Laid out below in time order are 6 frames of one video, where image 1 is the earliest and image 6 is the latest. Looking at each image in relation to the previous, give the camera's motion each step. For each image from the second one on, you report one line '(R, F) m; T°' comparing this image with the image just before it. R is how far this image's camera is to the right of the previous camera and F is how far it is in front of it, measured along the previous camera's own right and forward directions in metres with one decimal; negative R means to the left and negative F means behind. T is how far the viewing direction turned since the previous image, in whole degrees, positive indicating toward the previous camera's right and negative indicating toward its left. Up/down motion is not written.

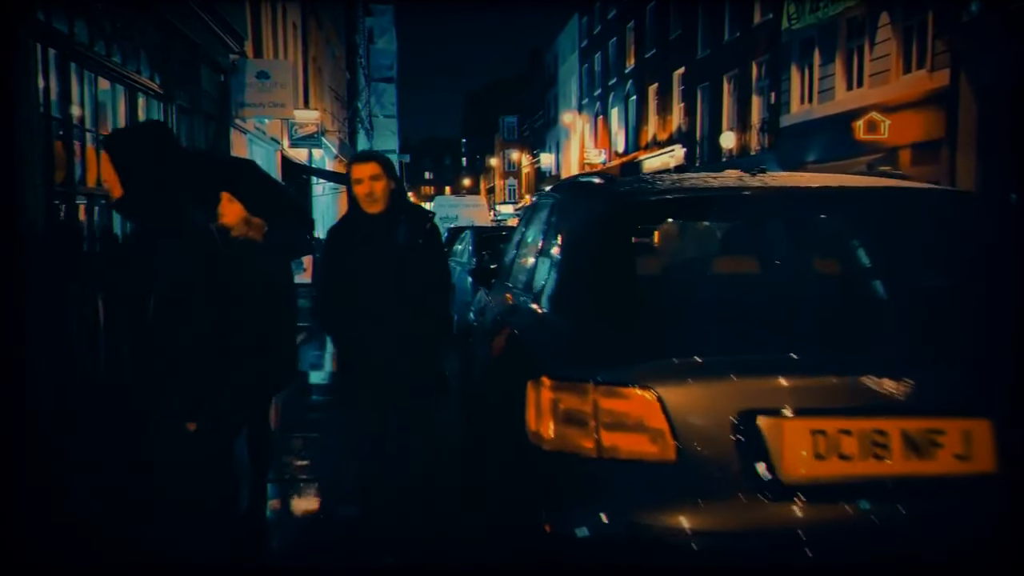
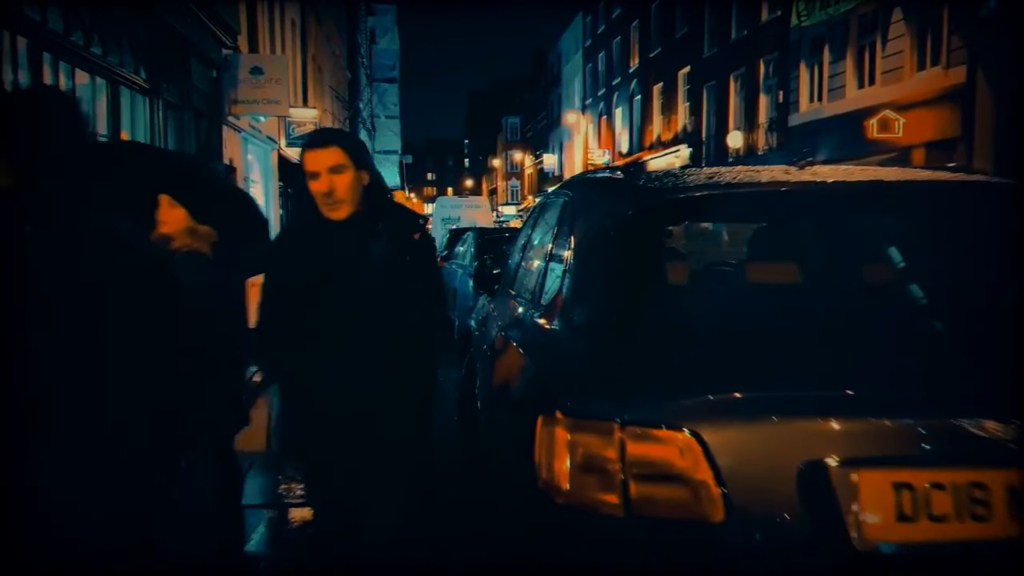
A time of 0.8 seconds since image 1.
(0.0, +0.4) m; 0°
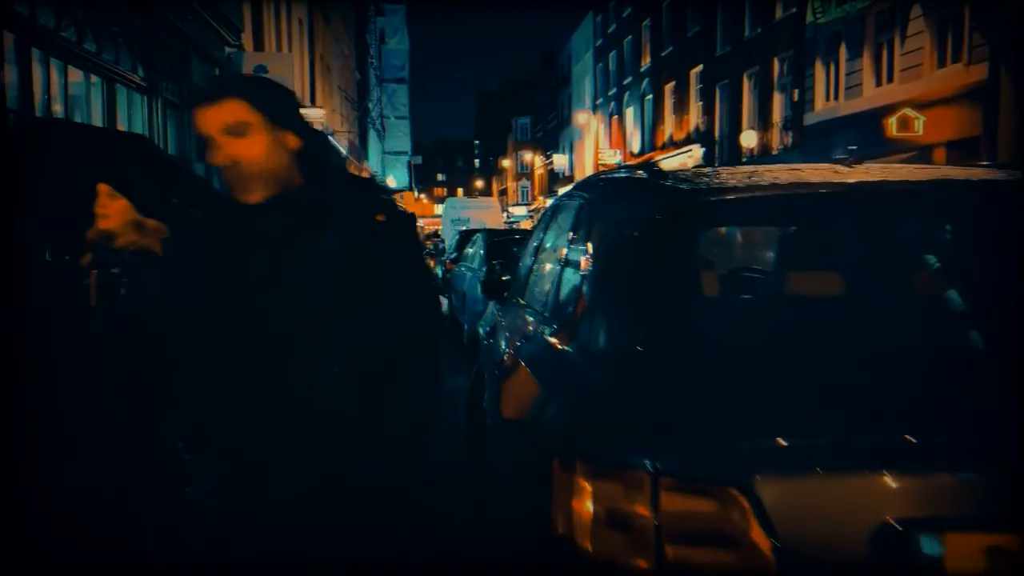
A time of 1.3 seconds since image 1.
(0.0, +0.3) m; -1°
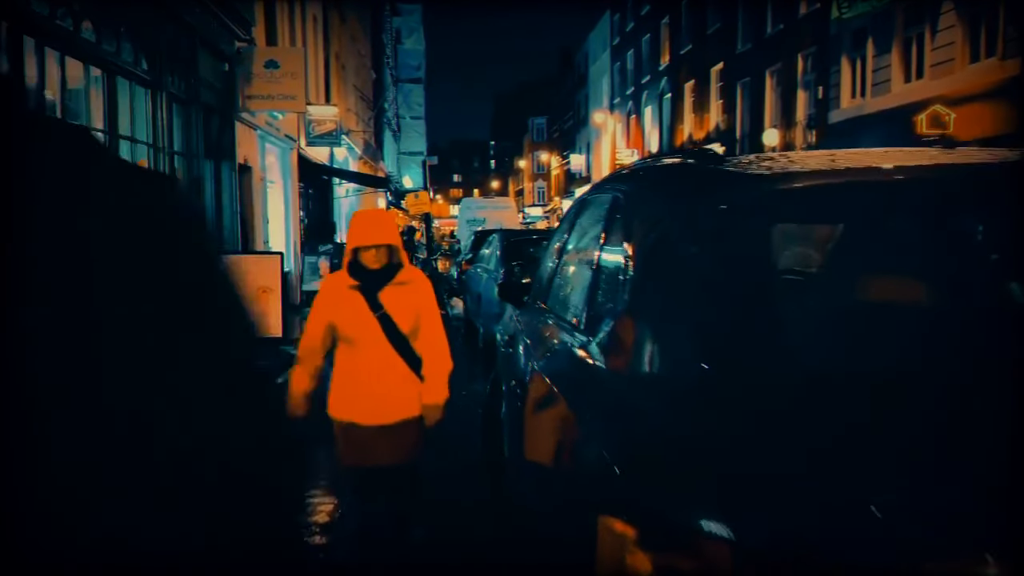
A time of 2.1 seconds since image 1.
(0.0, +0.3) m; -1°
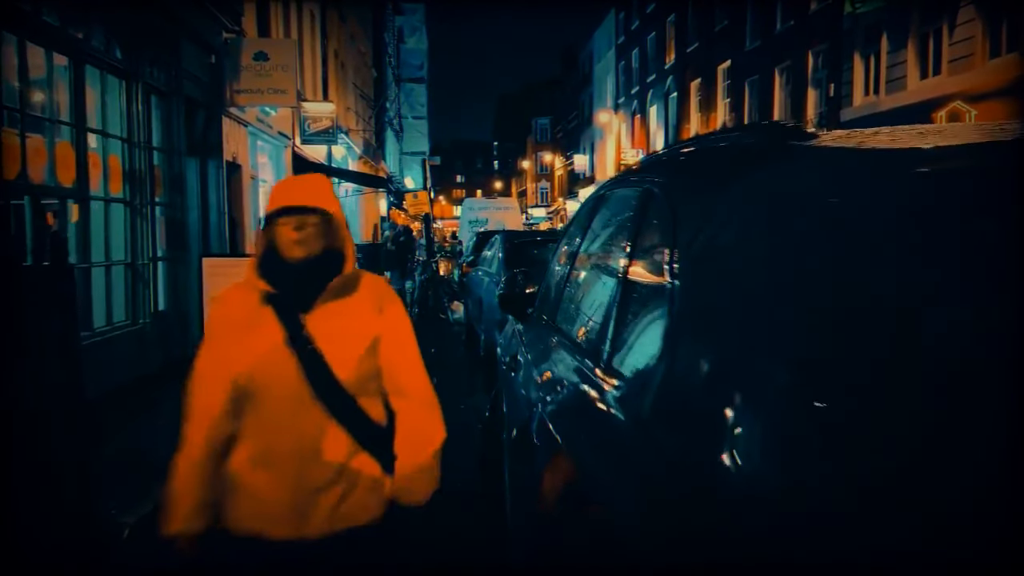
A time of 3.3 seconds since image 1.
(0.0, +0.5) m; 0°
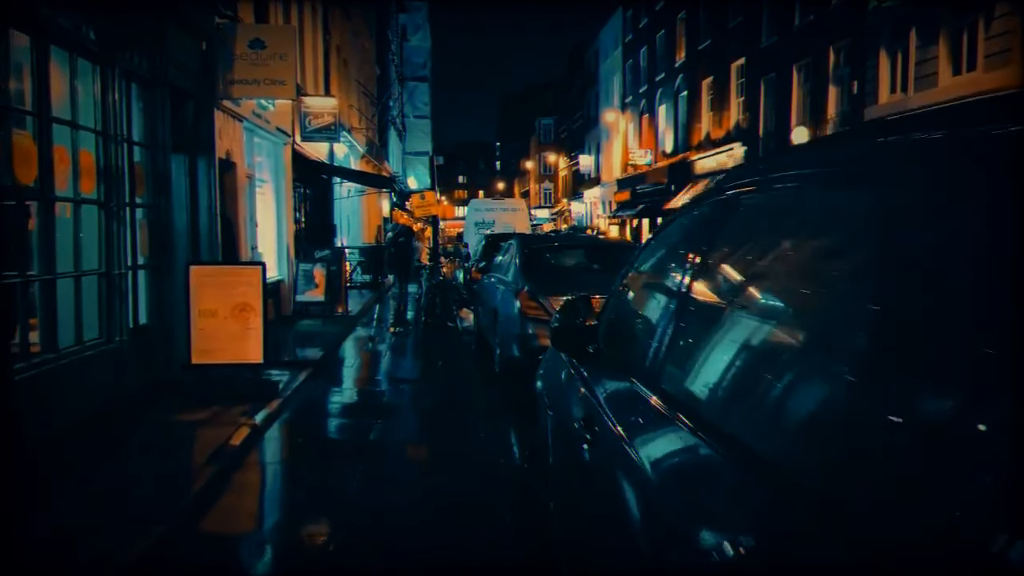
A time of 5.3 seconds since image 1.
(-0.2, +0.7) m; 0°
